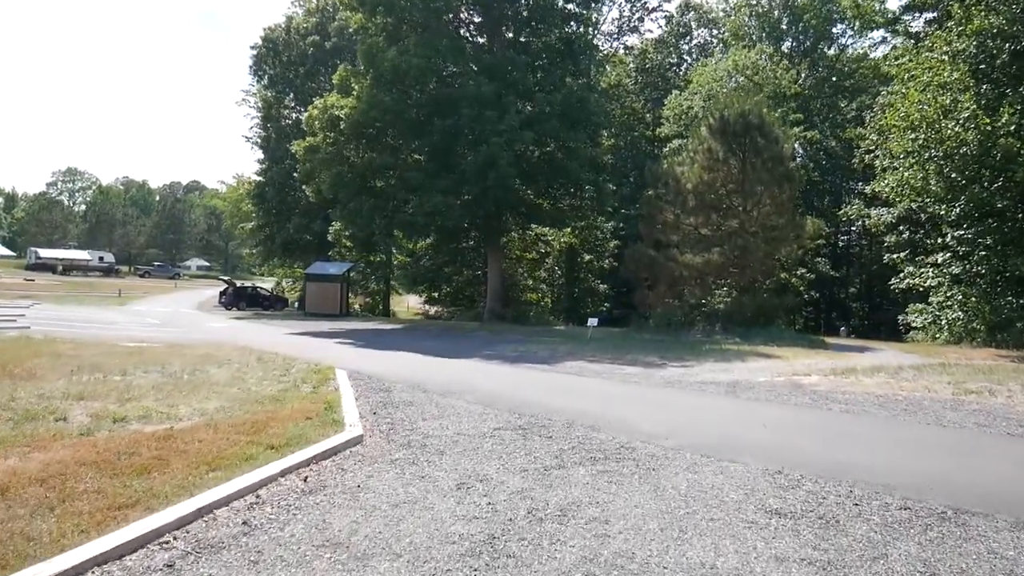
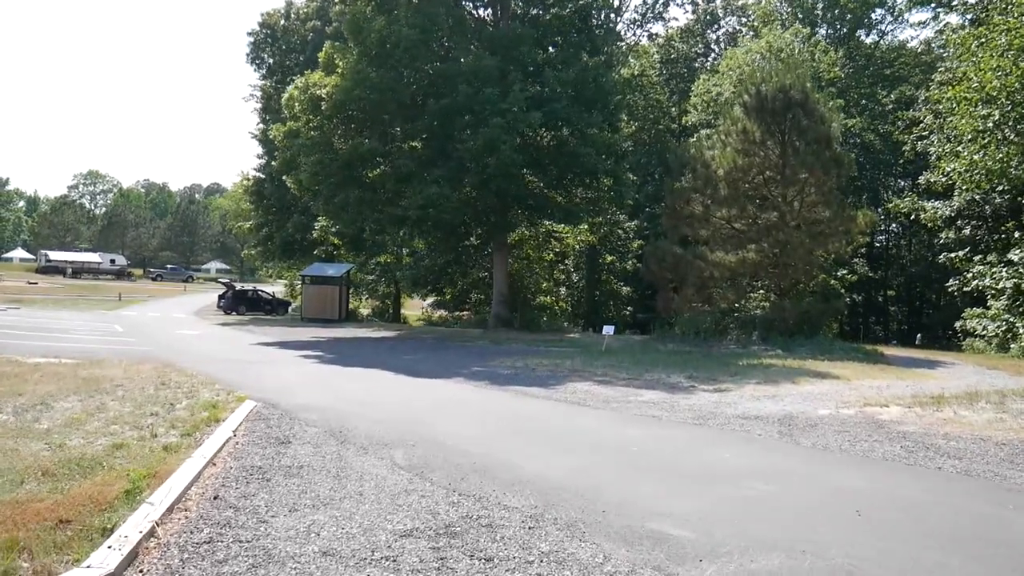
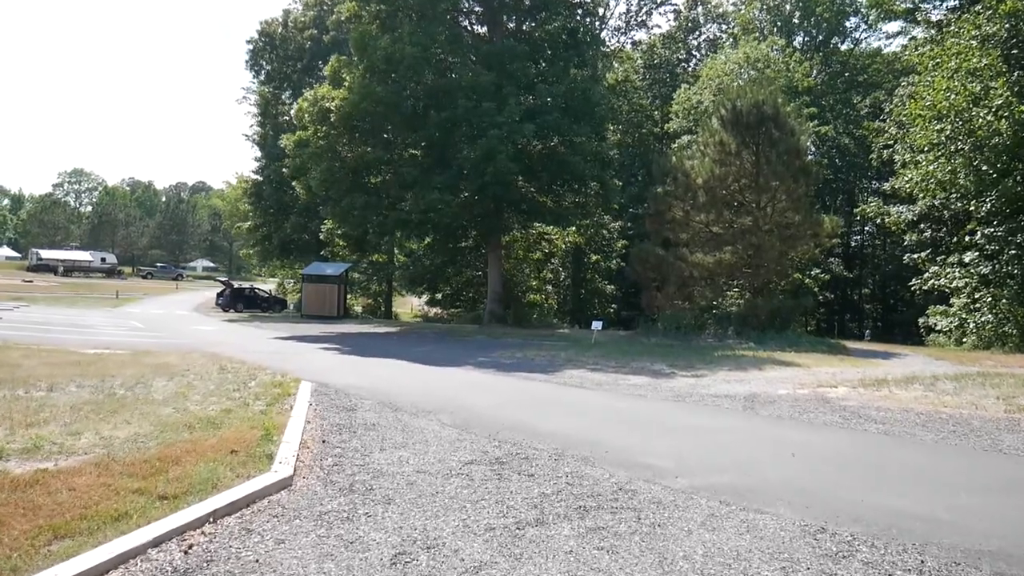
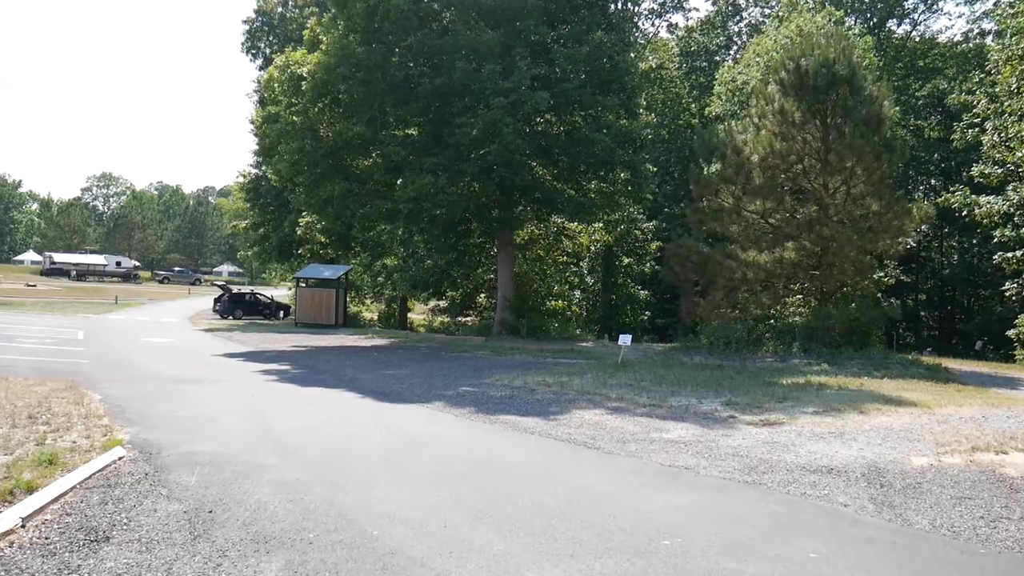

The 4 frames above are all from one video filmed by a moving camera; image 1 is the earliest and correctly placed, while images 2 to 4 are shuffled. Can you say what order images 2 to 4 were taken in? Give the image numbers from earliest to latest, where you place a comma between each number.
3, 2, 4
